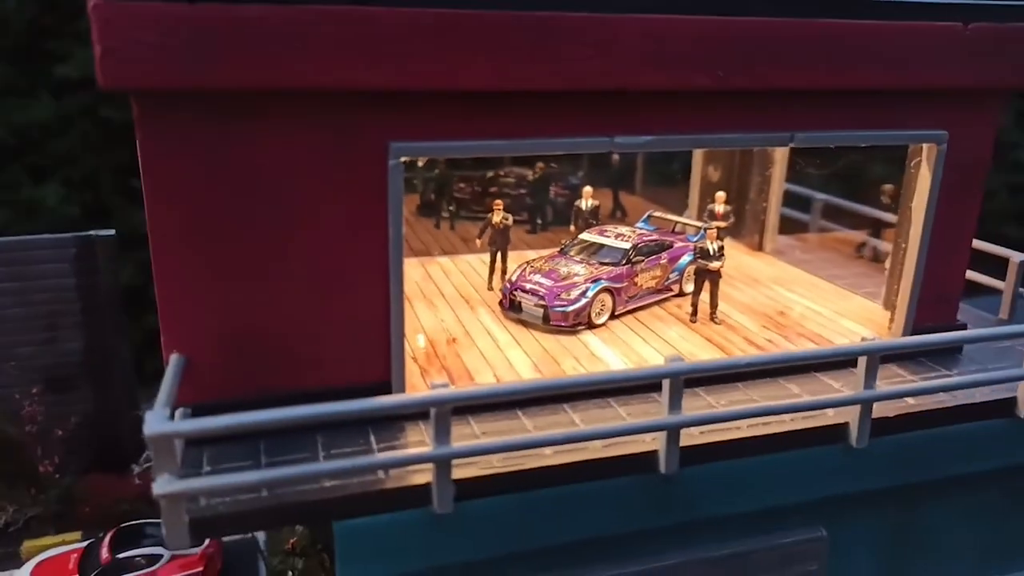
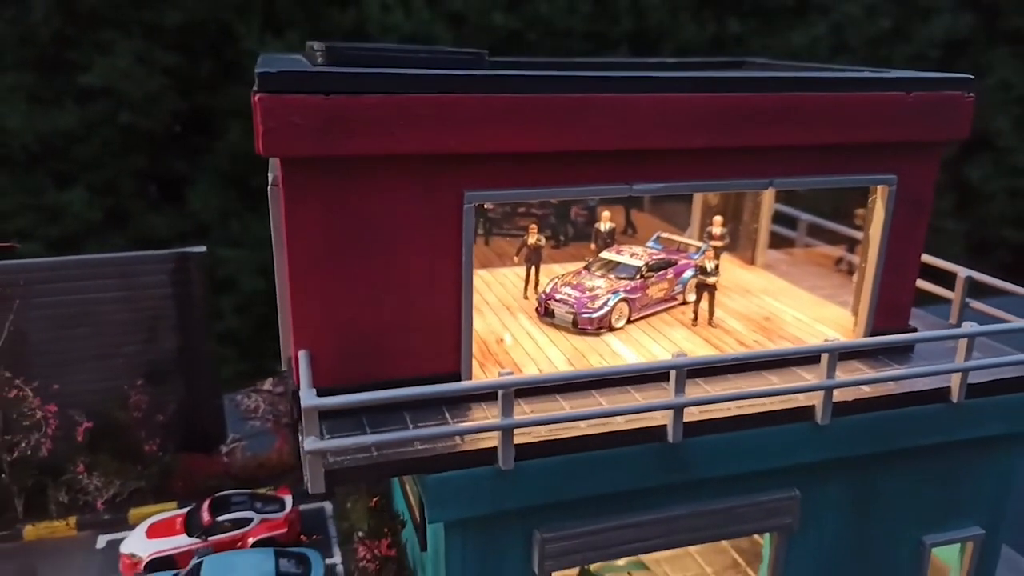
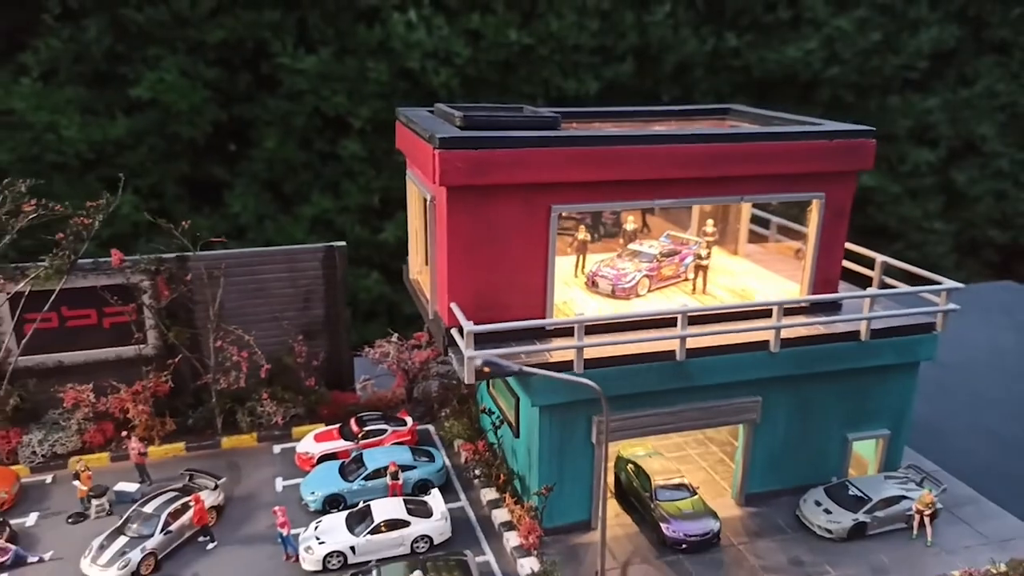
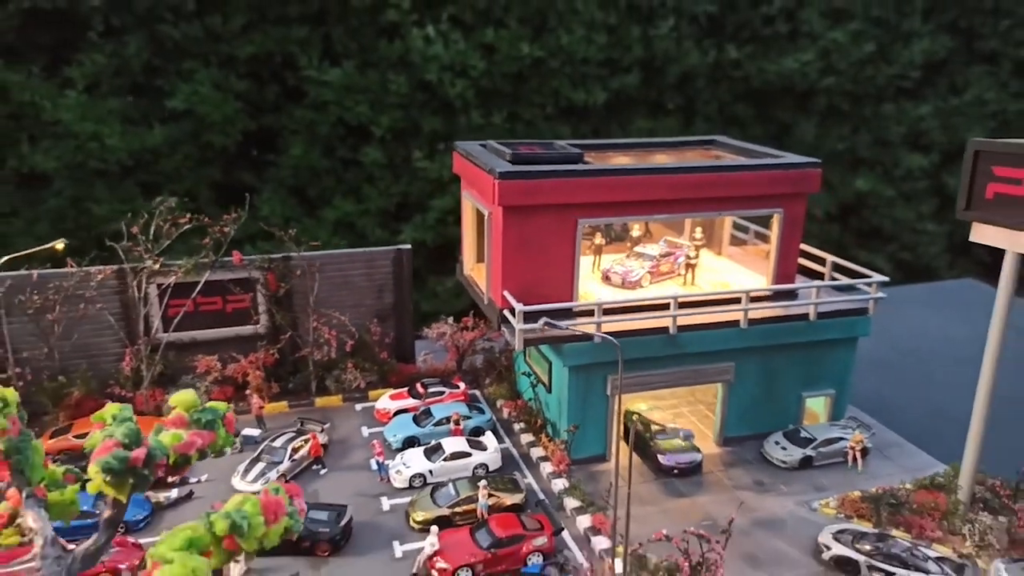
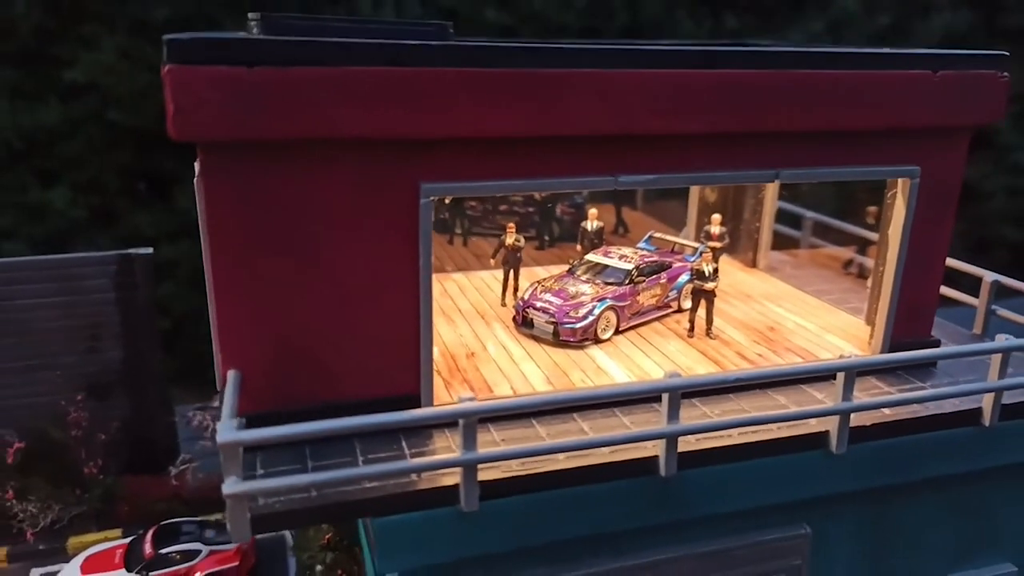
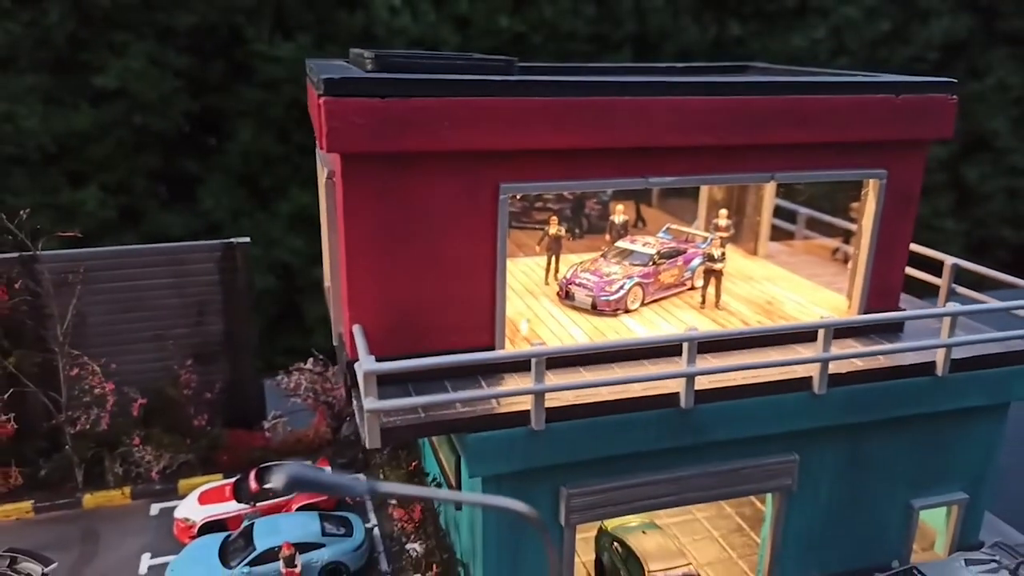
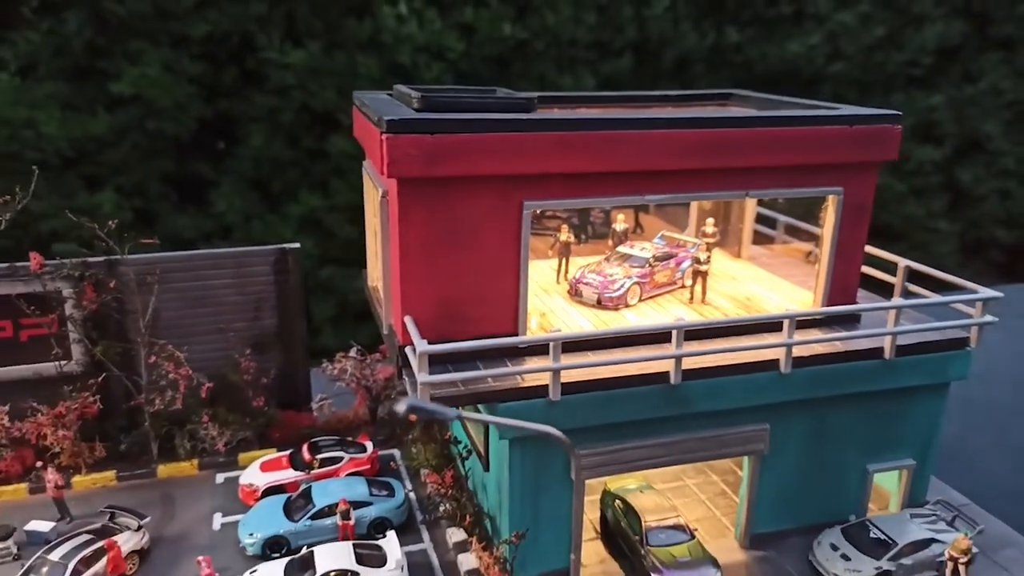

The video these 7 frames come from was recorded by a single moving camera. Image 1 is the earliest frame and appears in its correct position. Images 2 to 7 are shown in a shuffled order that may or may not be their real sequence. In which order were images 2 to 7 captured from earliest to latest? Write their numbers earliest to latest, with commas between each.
5, 2, 6, 7, 3, 4
